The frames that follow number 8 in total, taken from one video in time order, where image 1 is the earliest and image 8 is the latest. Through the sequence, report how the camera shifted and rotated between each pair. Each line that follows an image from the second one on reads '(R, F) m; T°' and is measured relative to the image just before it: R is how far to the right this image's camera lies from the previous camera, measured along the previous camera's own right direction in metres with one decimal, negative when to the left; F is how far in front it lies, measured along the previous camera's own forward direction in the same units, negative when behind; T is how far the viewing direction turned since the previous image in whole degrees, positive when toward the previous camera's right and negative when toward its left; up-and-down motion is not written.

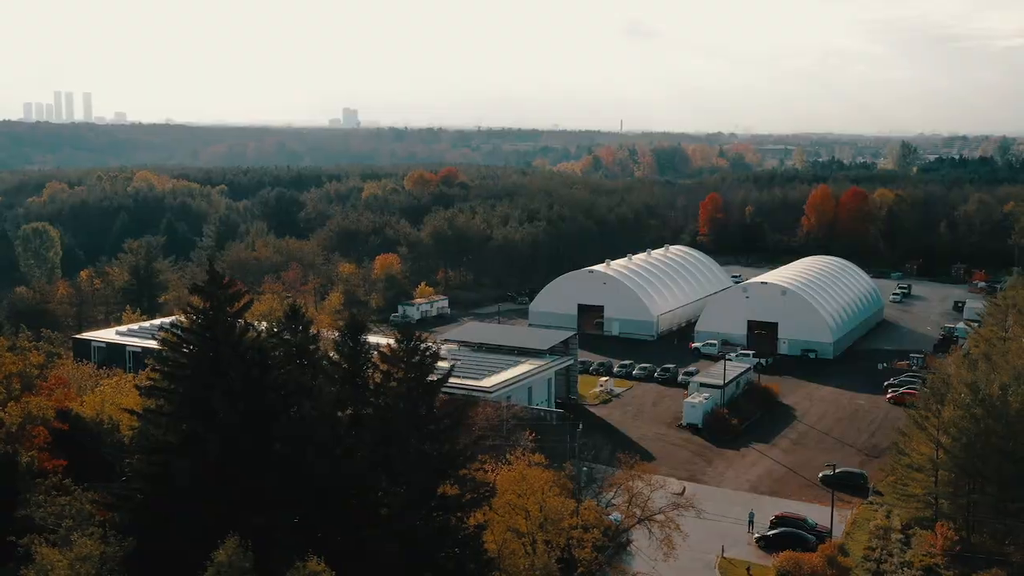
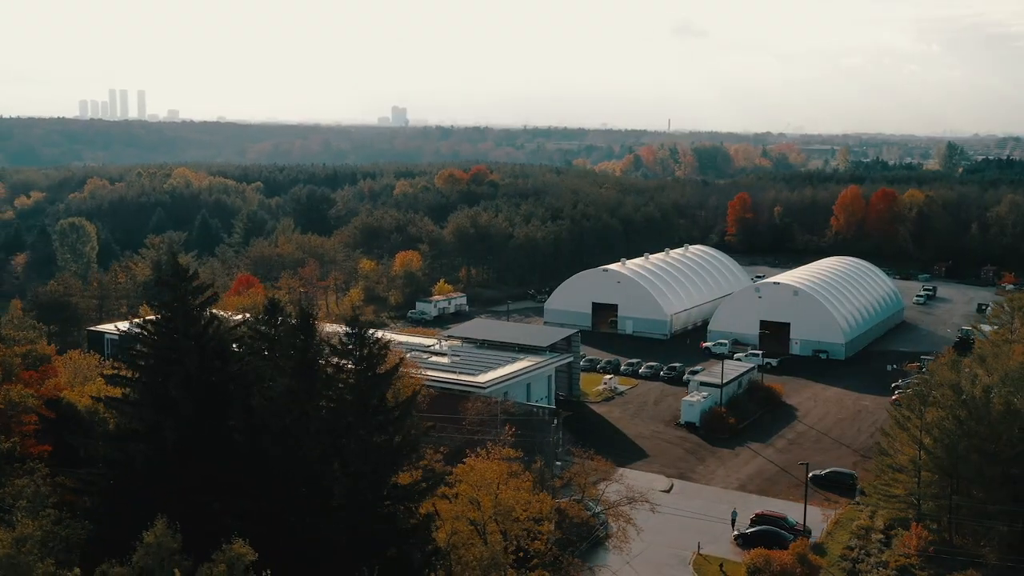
(+1.1, -0.1) m; -2°
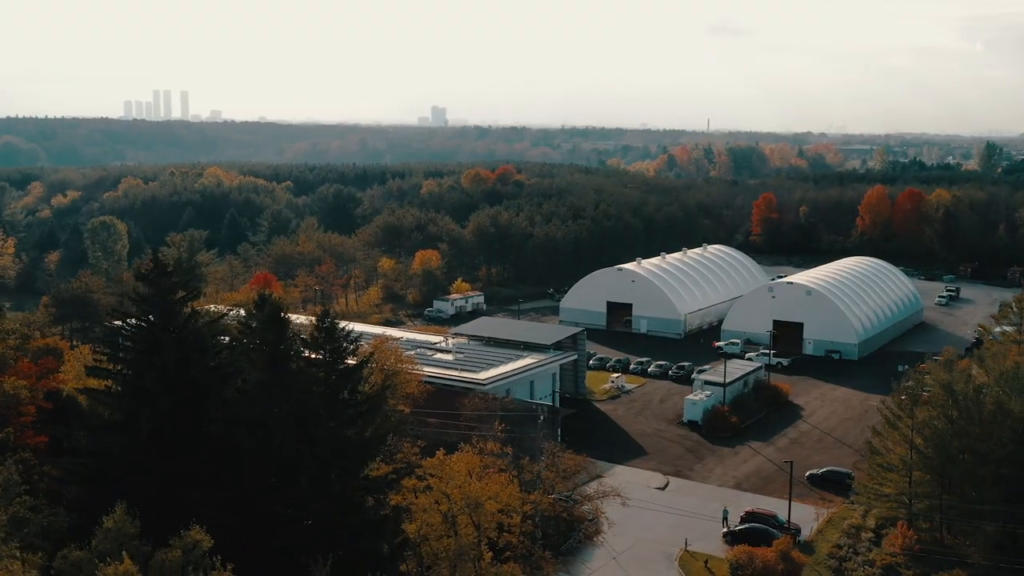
(+0.8, -0.1) m; -2°
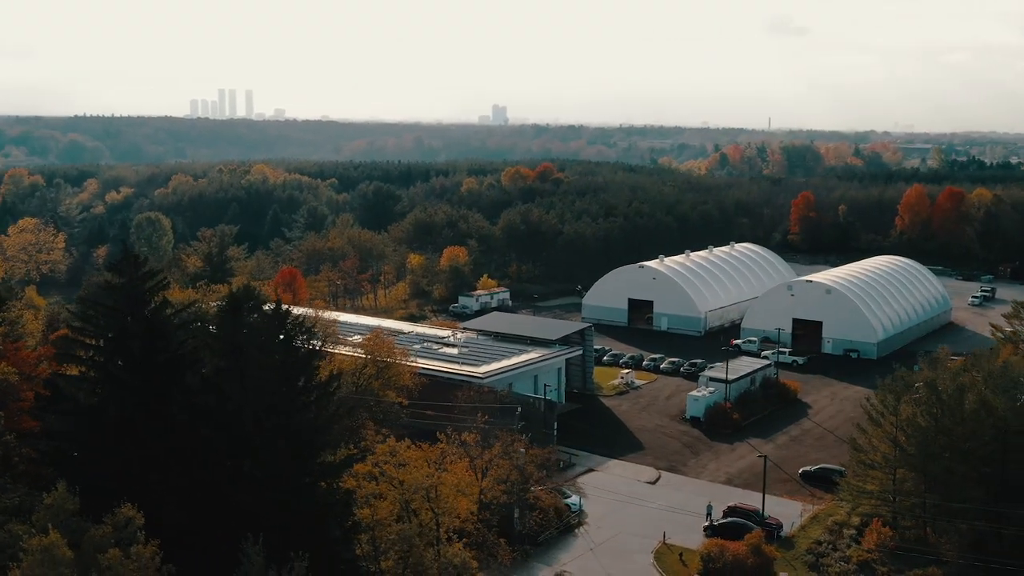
(+1.2, -0.2) m; -2°
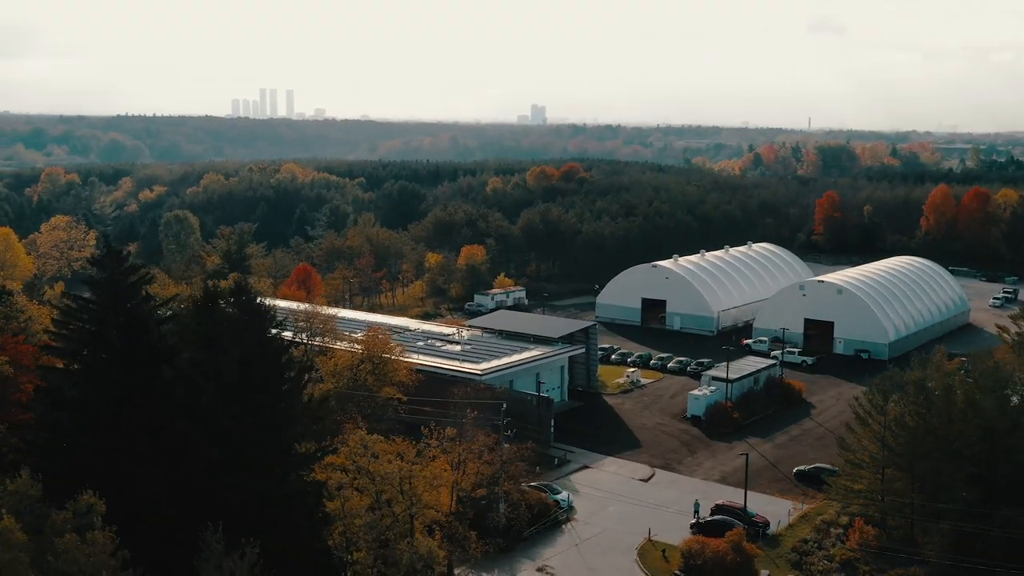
(+0.8, -0.1) m; -2°
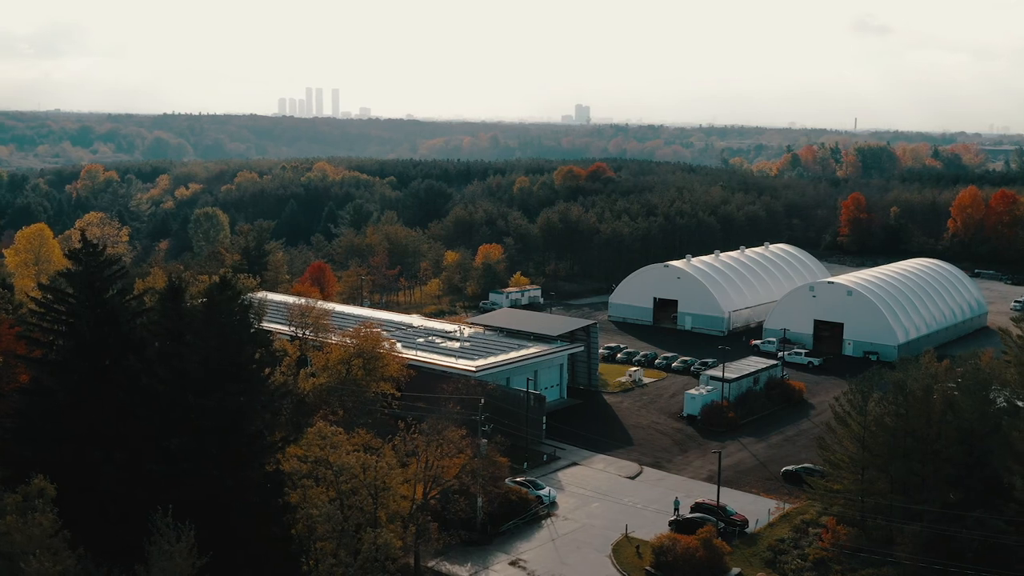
(+1.0, -0.2) m; -2°
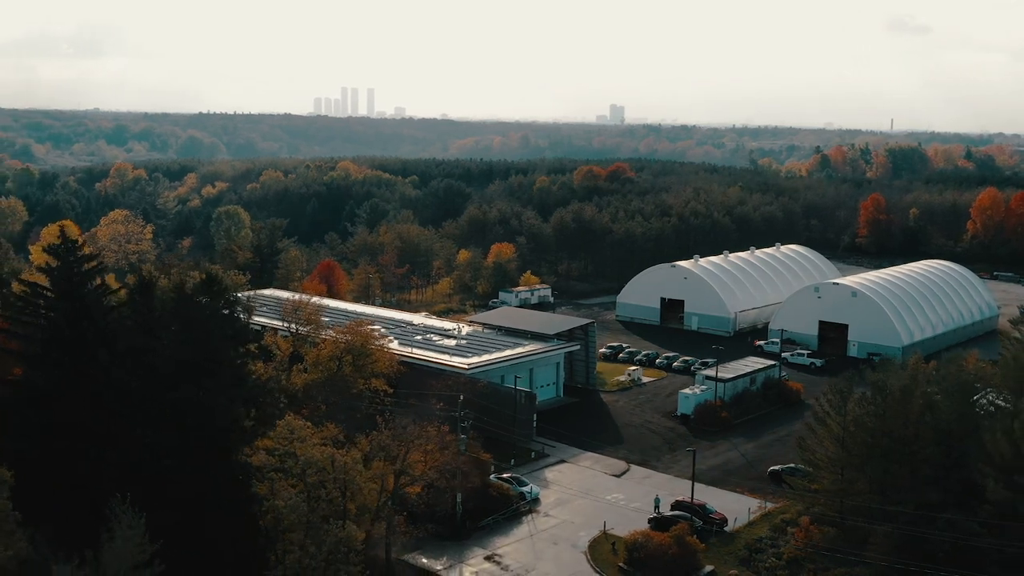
(+0.8, -0.2) m; -1°
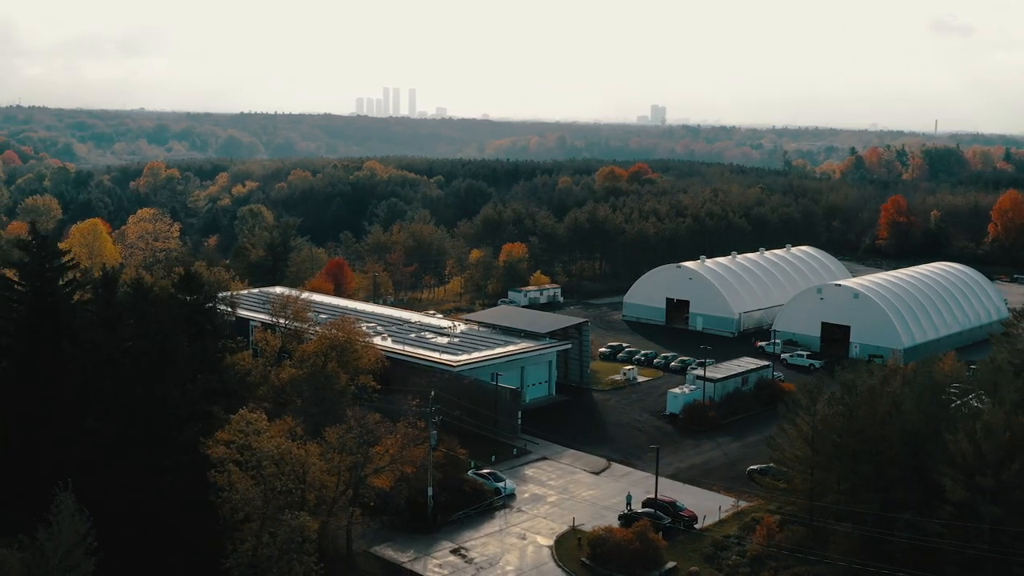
(+1.1, -0.3) m; -1°
